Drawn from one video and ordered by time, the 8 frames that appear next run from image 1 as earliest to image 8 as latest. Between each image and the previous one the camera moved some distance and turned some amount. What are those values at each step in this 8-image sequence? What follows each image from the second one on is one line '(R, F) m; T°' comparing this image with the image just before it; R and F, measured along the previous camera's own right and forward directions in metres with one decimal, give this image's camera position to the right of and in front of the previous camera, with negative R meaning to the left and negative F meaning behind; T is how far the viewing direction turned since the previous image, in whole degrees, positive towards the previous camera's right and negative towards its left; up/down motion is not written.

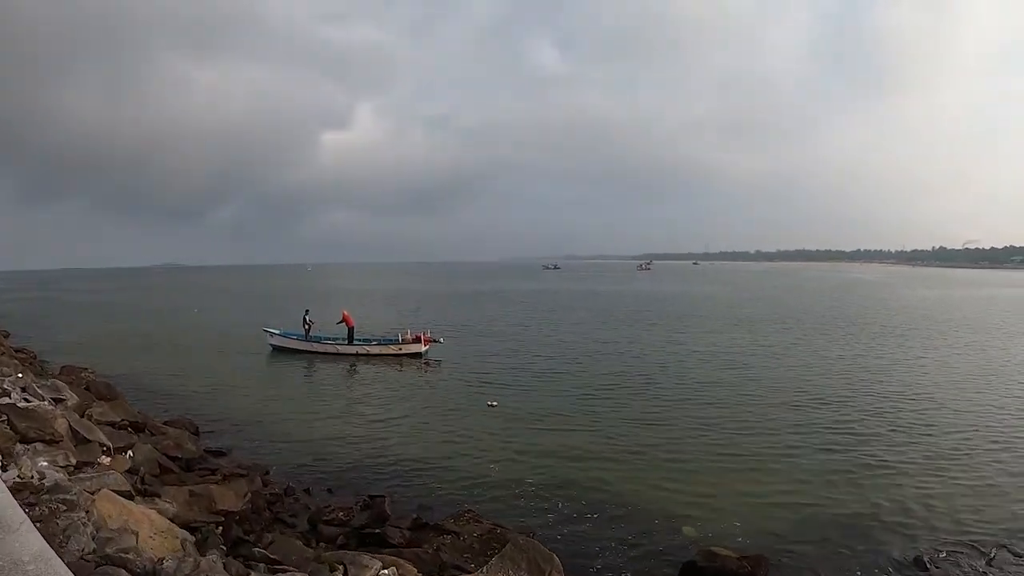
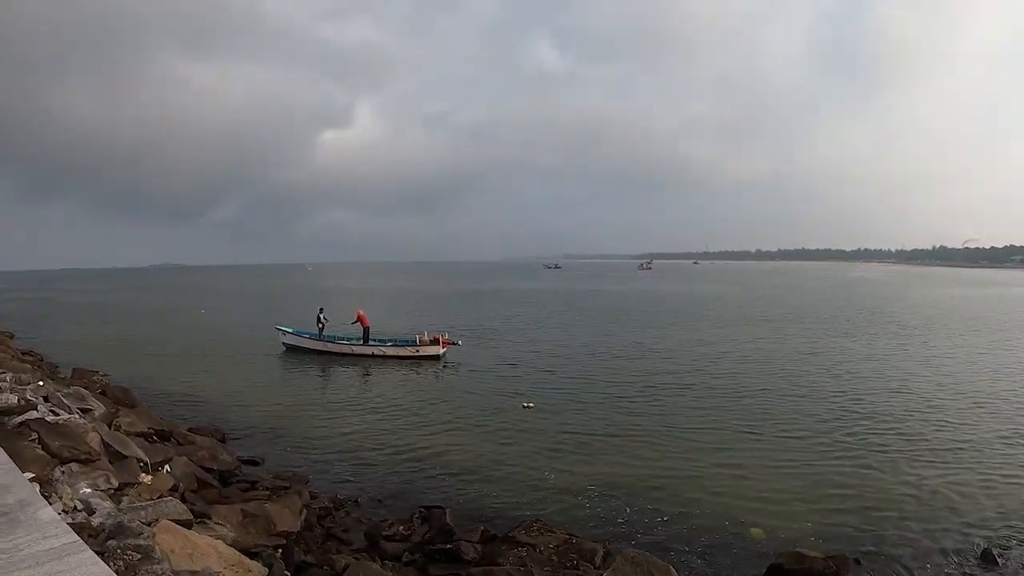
(-1.3, +0.9) m; 0°
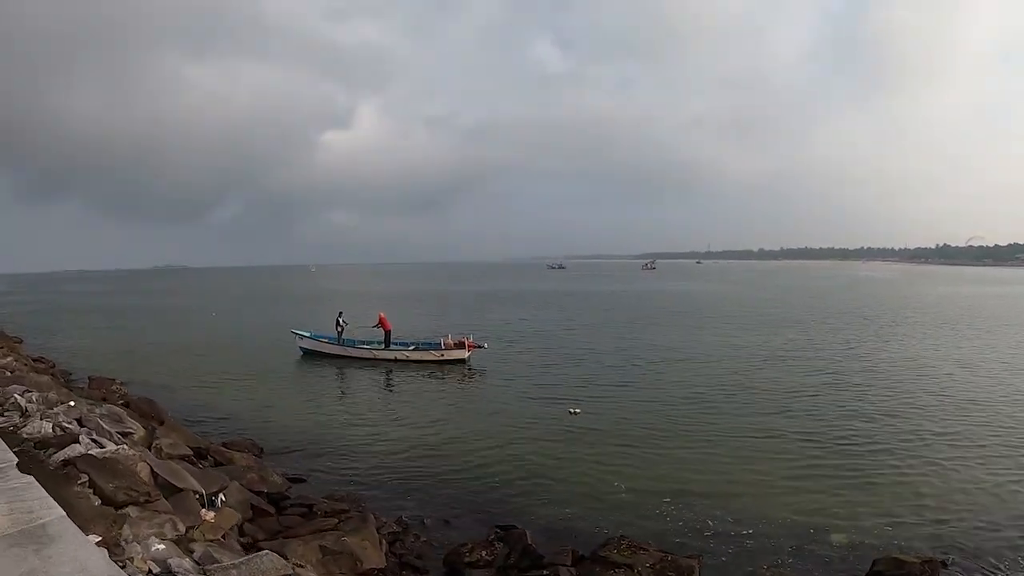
(-1.5, +1.3) m; 0°
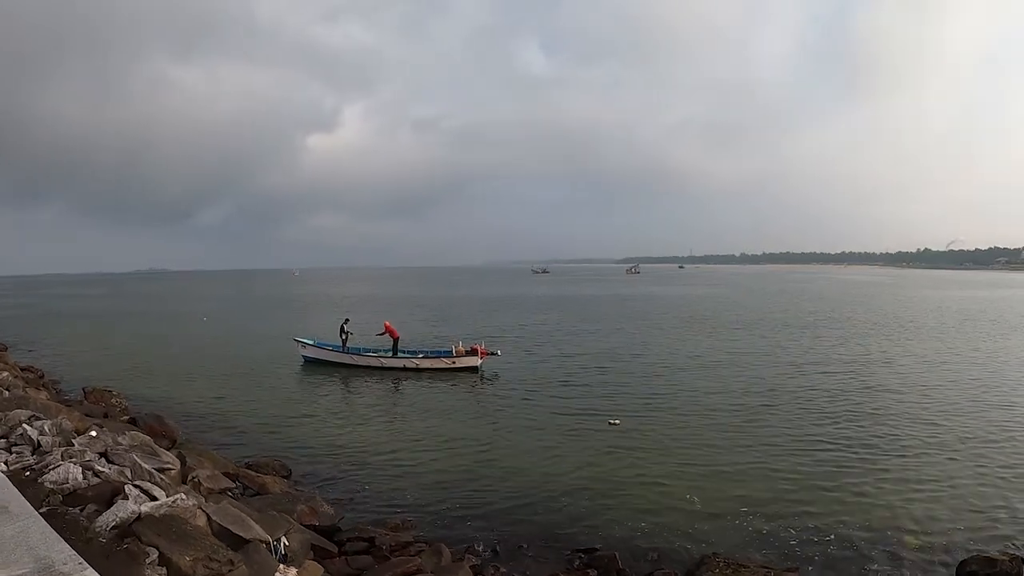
(-1.7, +1.4) m; +2°
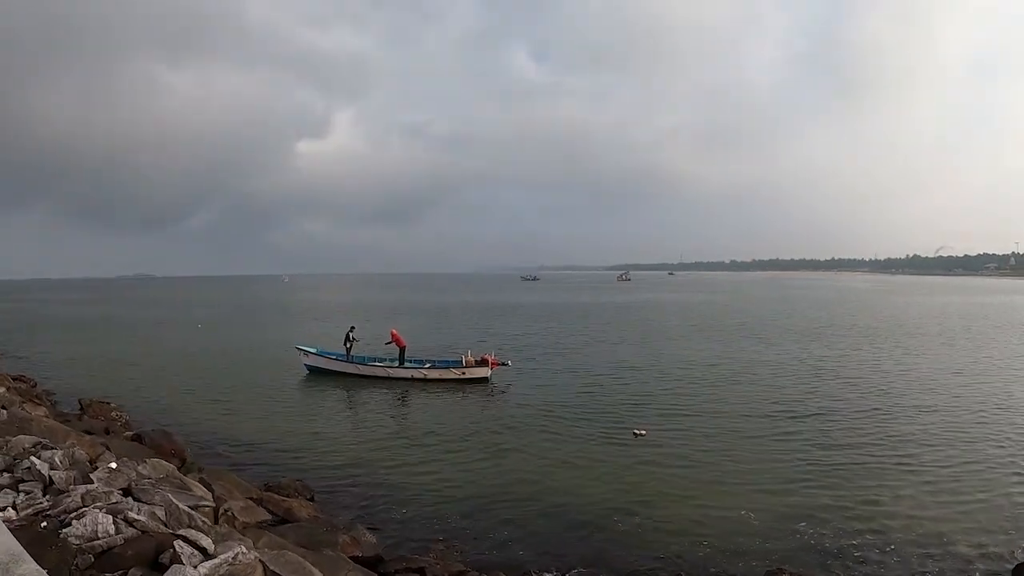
(-1.1, +1.0) m; +1°
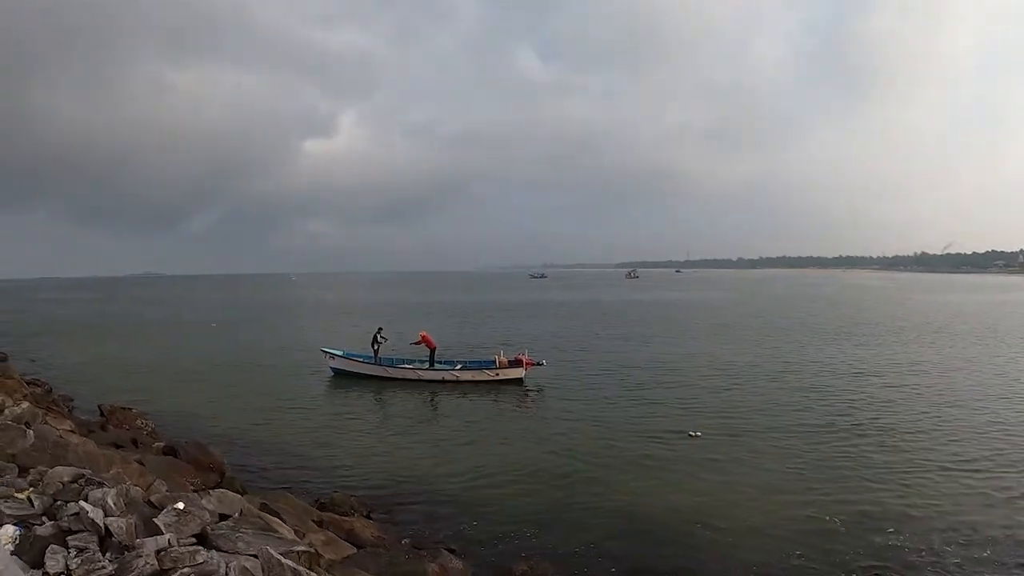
(-1.6, +1.6) m; 0°
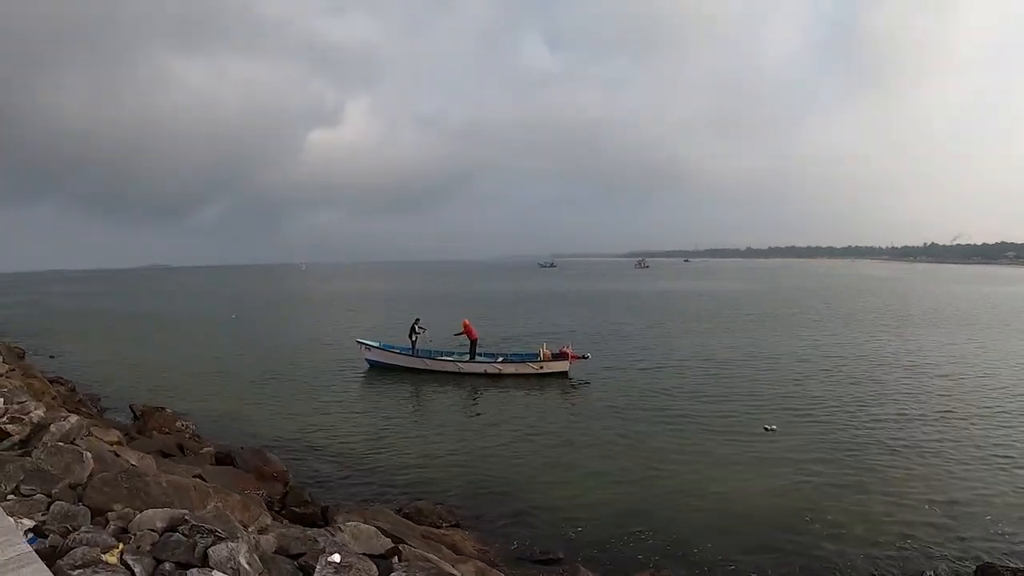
(-2.0, +1.8) m; 0°
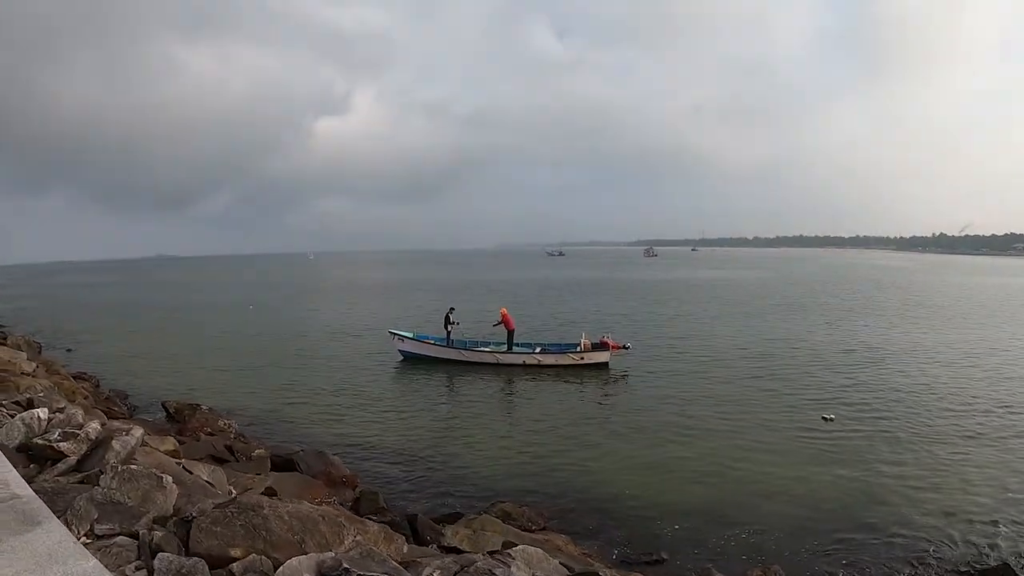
(-1.7, +1.5) m; 0°
